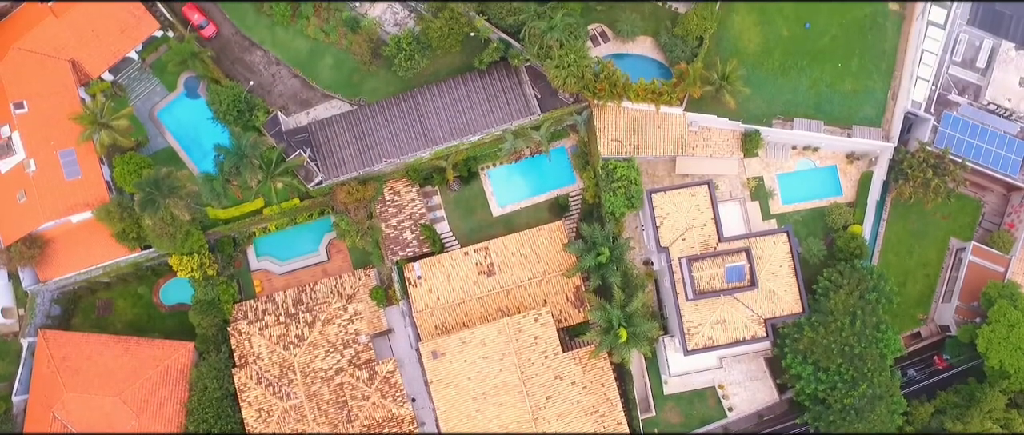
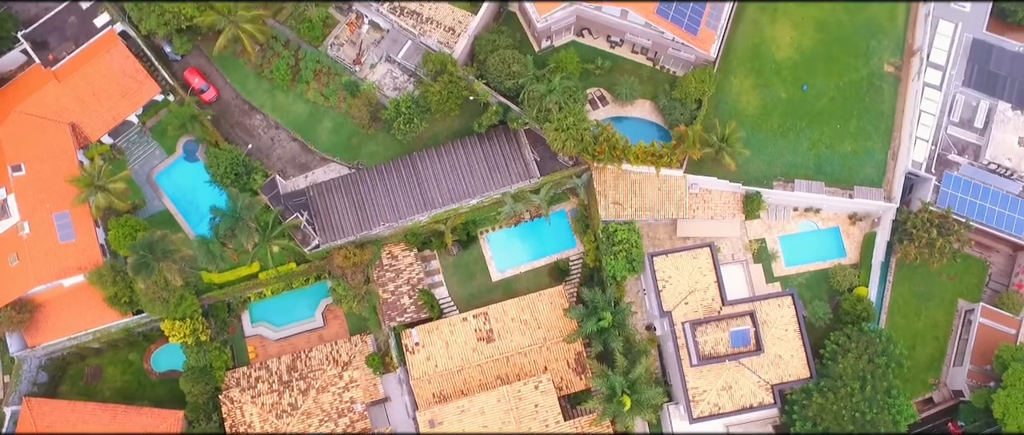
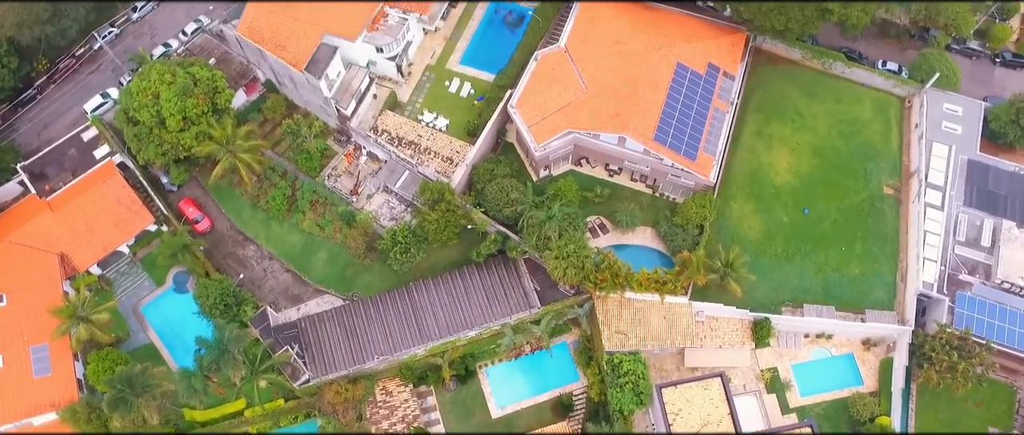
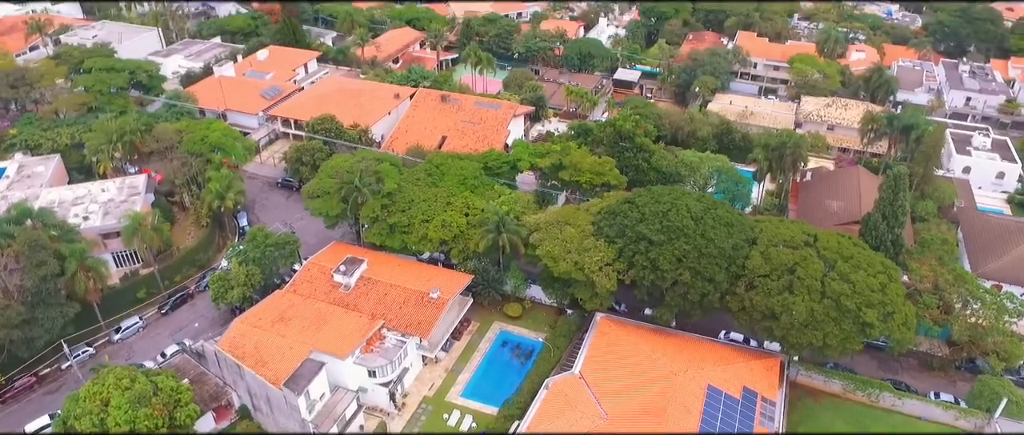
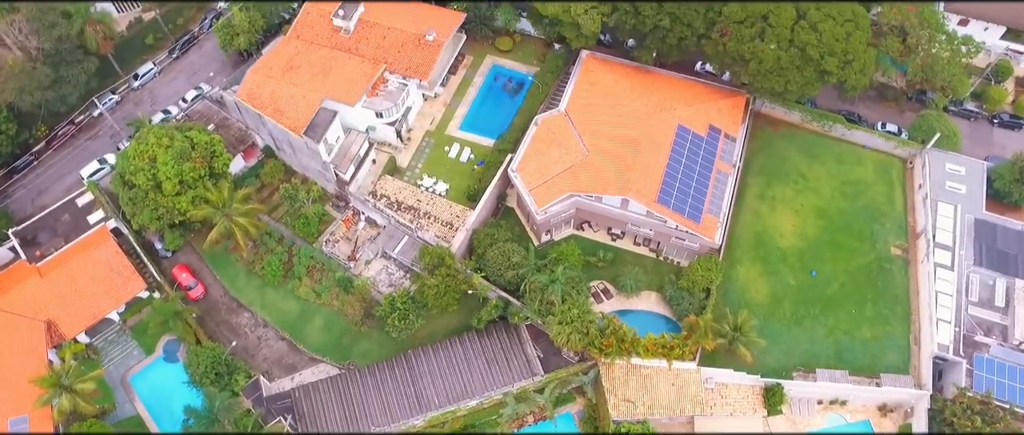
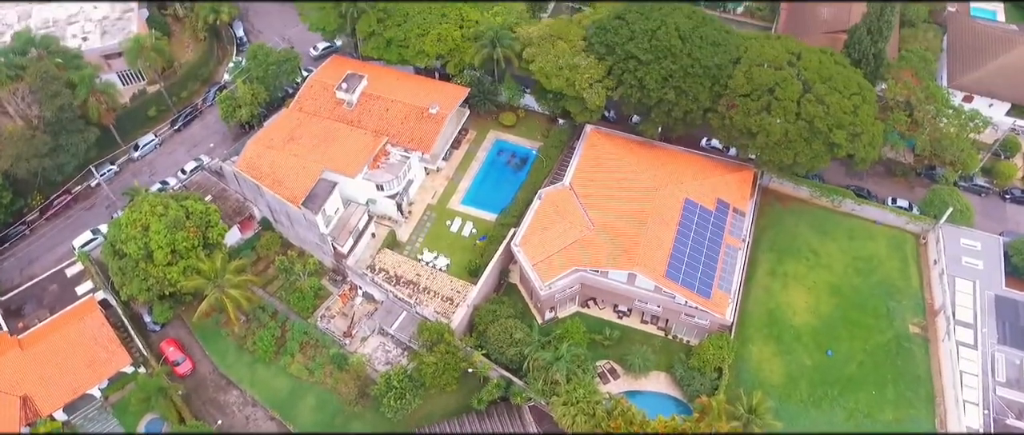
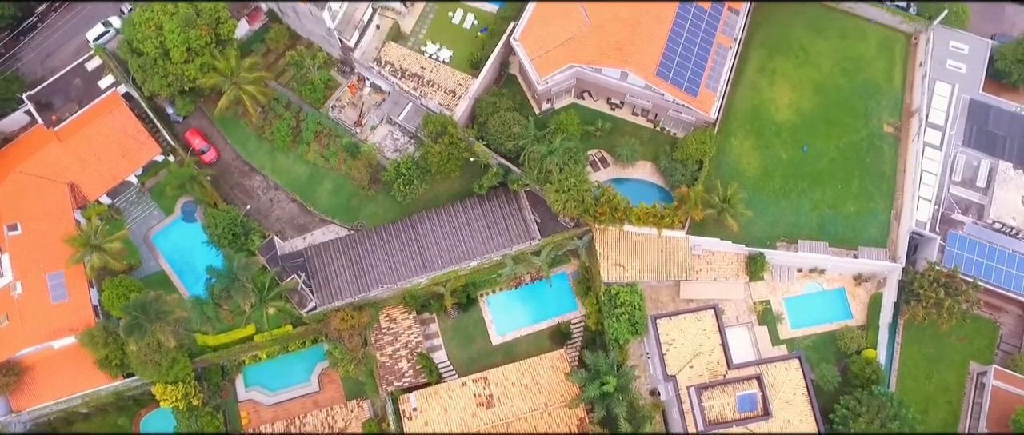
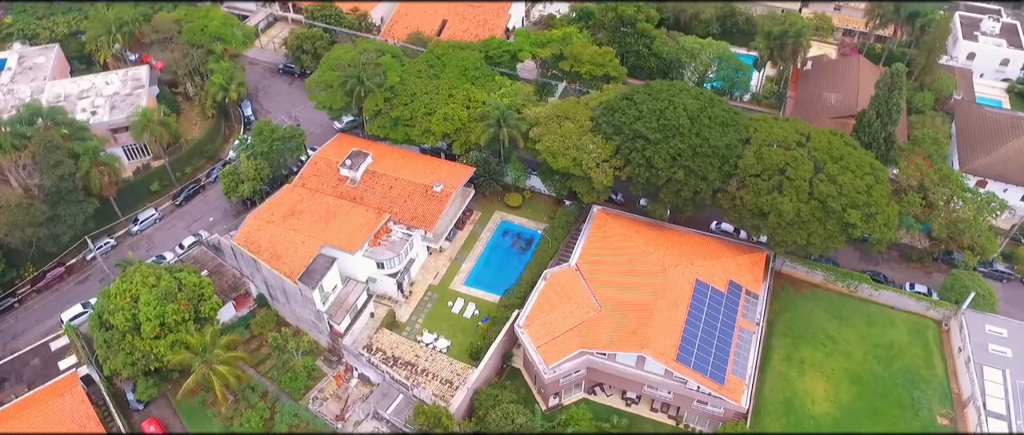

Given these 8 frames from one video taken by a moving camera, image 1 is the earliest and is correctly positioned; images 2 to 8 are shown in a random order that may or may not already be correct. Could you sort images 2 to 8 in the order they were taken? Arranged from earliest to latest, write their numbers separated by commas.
2, 7, 3, 5, 6, 8, 4
